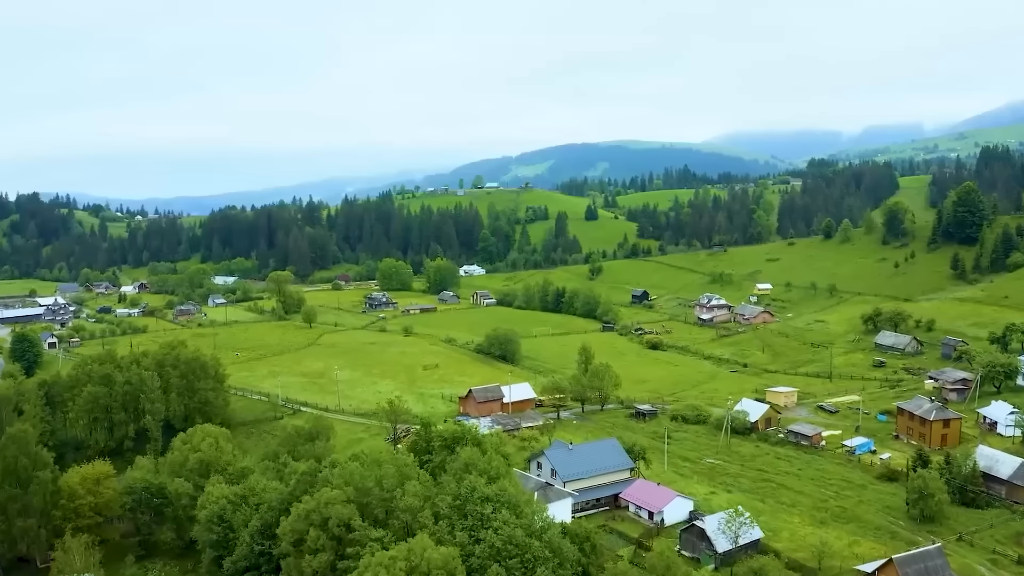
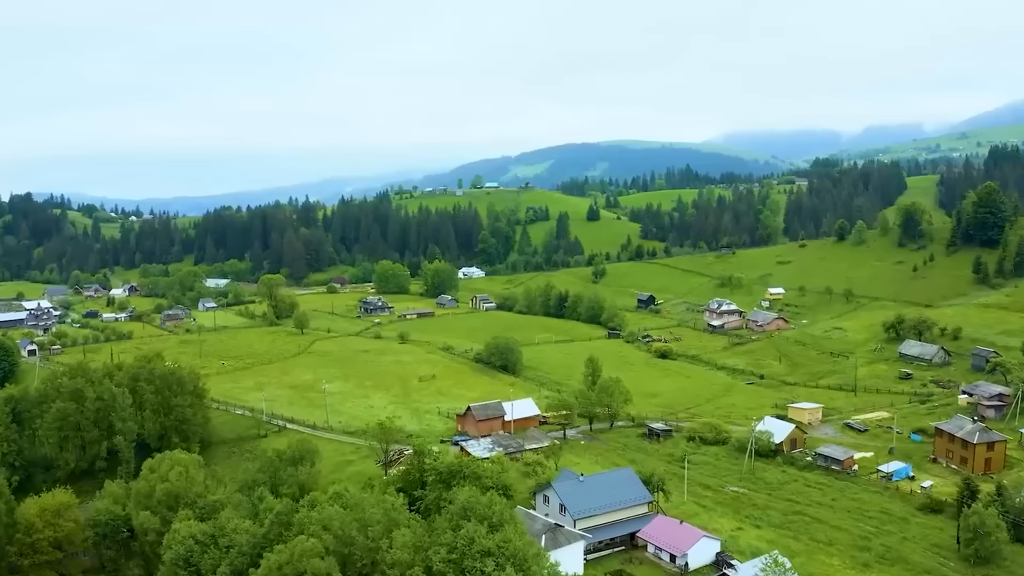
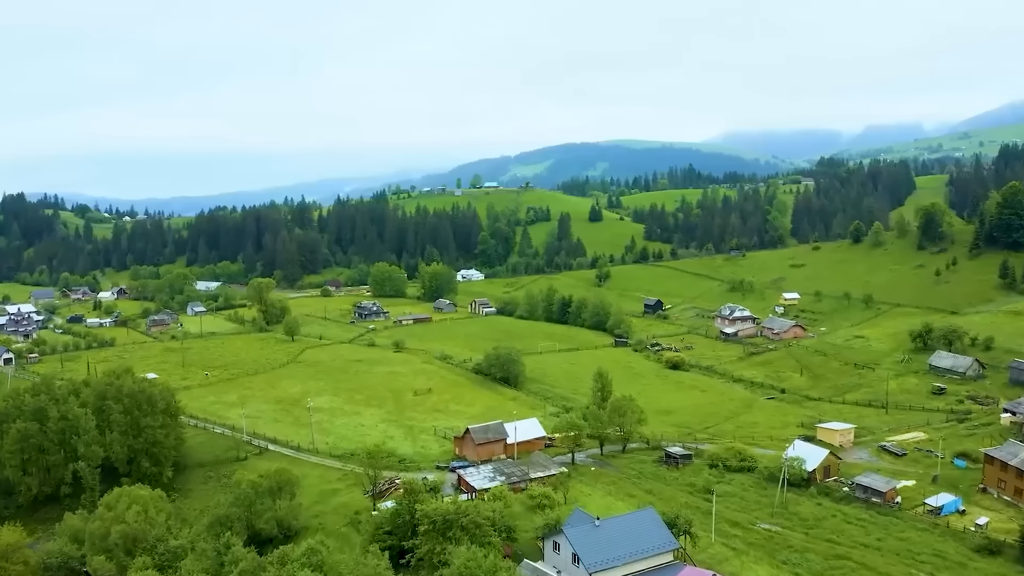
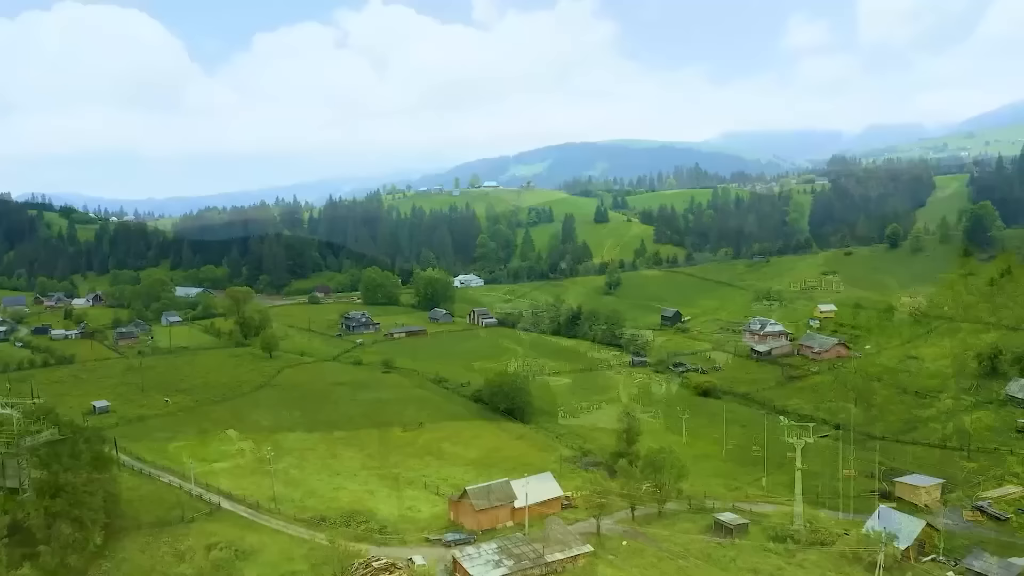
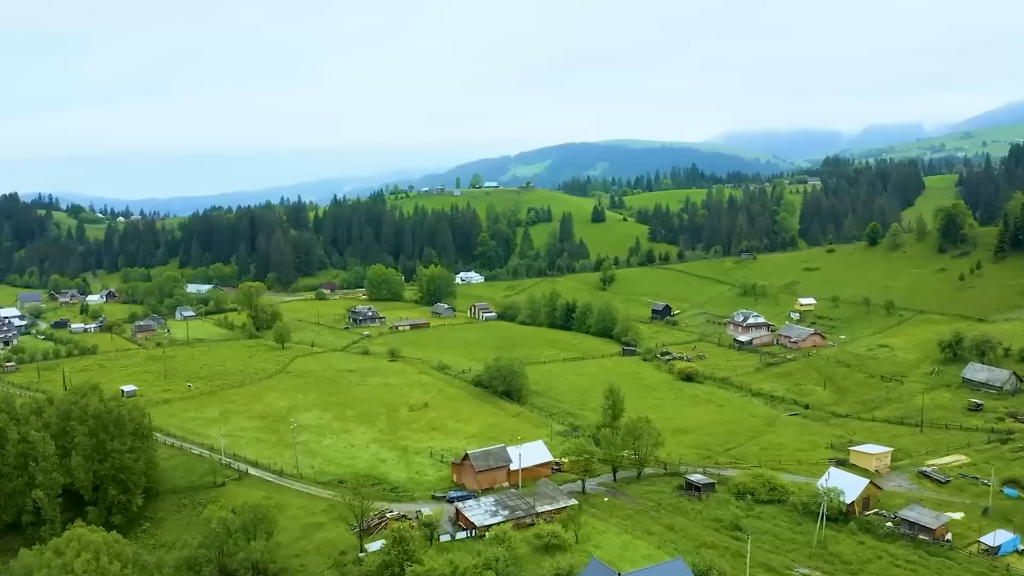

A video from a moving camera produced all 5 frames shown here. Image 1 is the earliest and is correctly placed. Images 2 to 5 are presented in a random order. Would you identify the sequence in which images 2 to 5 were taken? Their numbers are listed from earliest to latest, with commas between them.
2, 3, 5, 4
